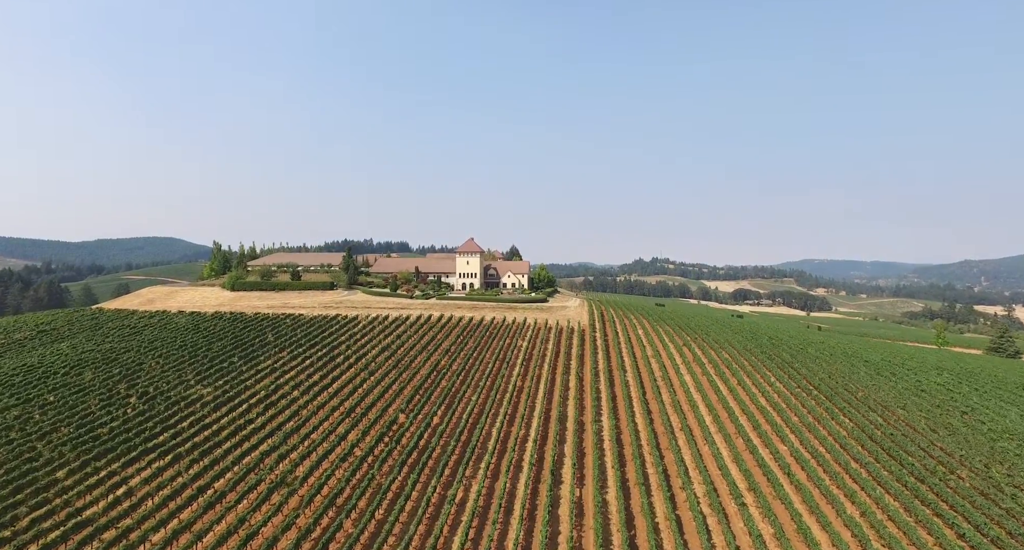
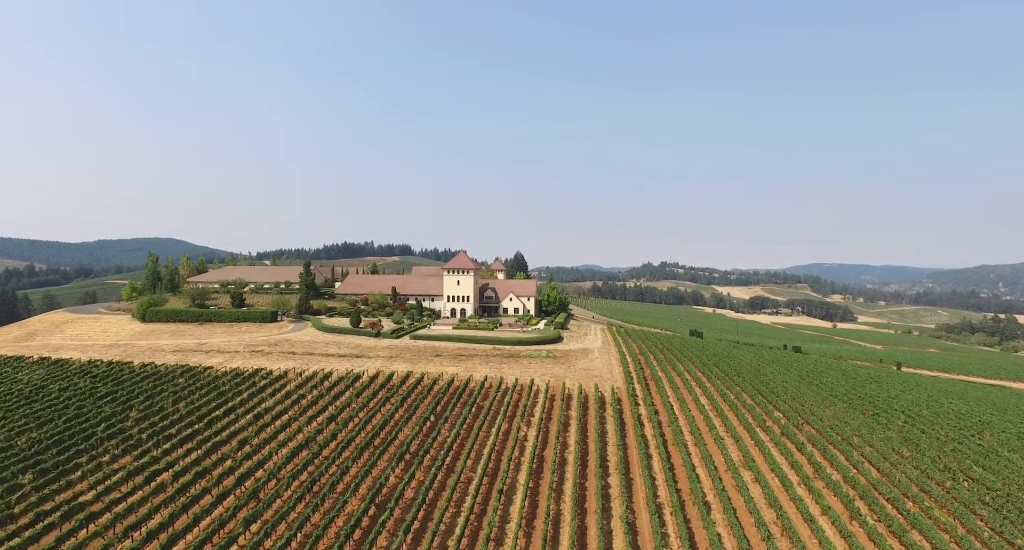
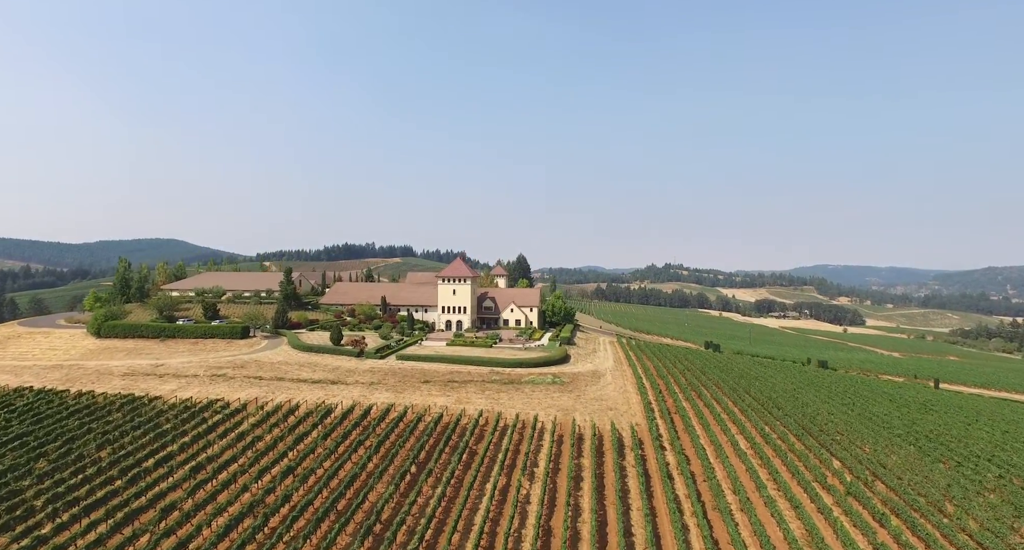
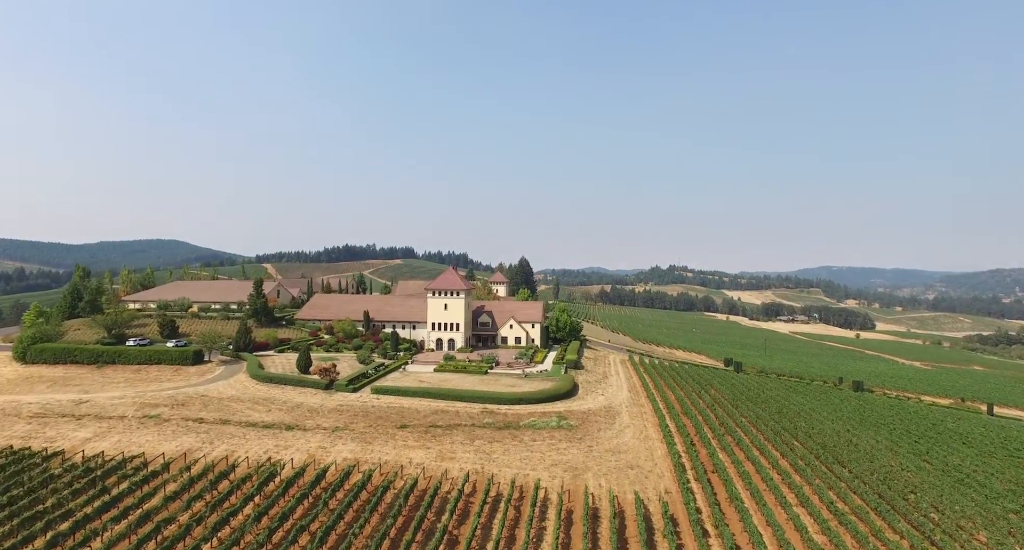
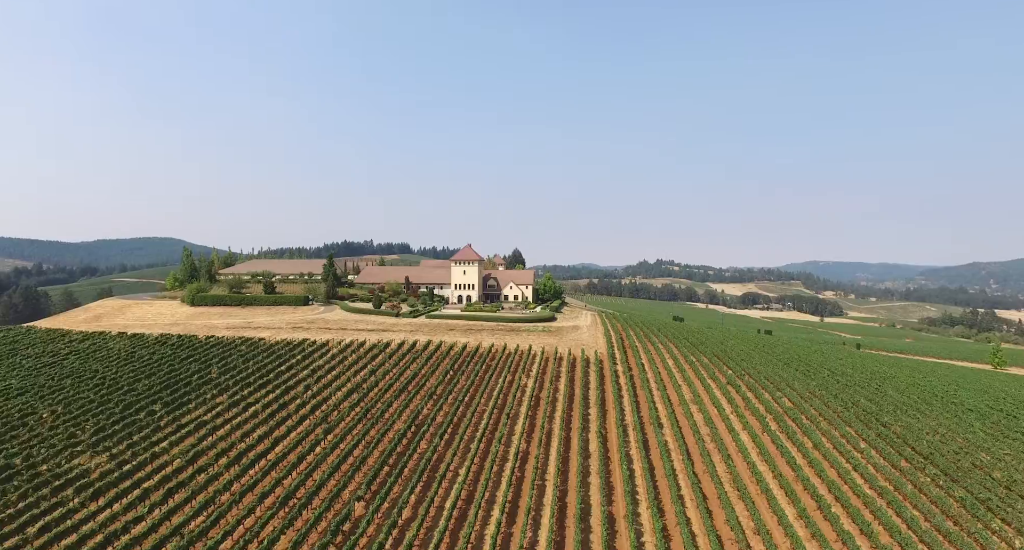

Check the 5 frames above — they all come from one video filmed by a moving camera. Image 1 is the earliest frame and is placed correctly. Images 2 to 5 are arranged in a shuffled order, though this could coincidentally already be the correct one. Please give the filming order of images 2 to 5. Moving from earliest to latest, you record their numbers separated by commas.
5, 2, 3, 4
